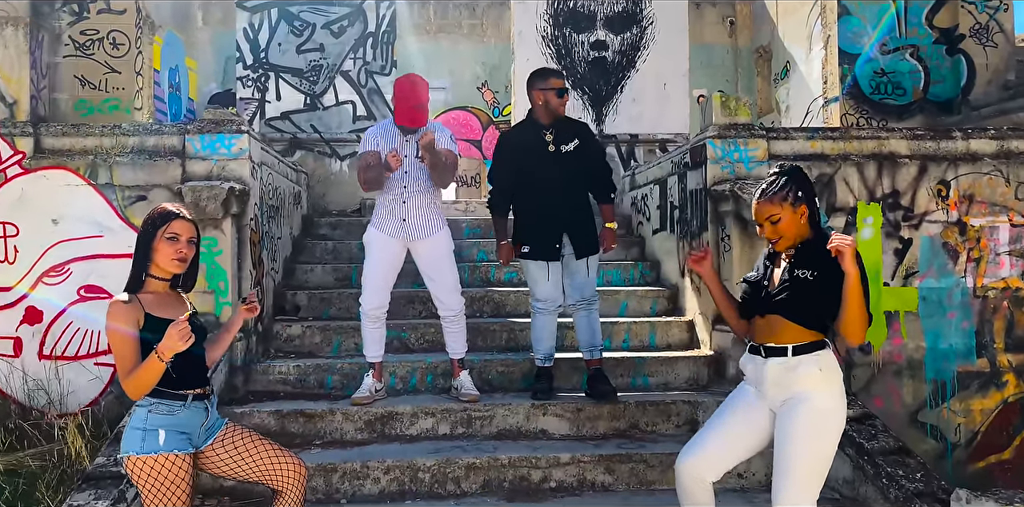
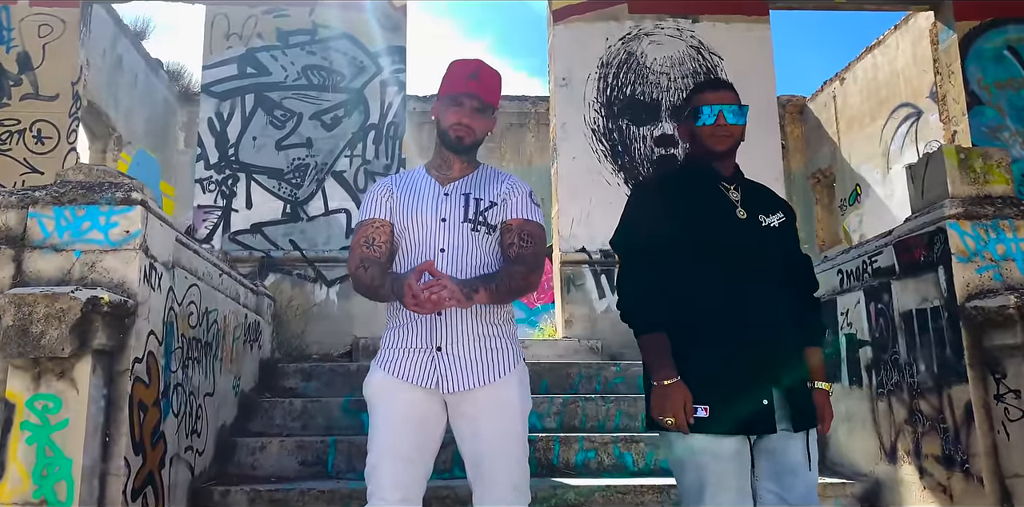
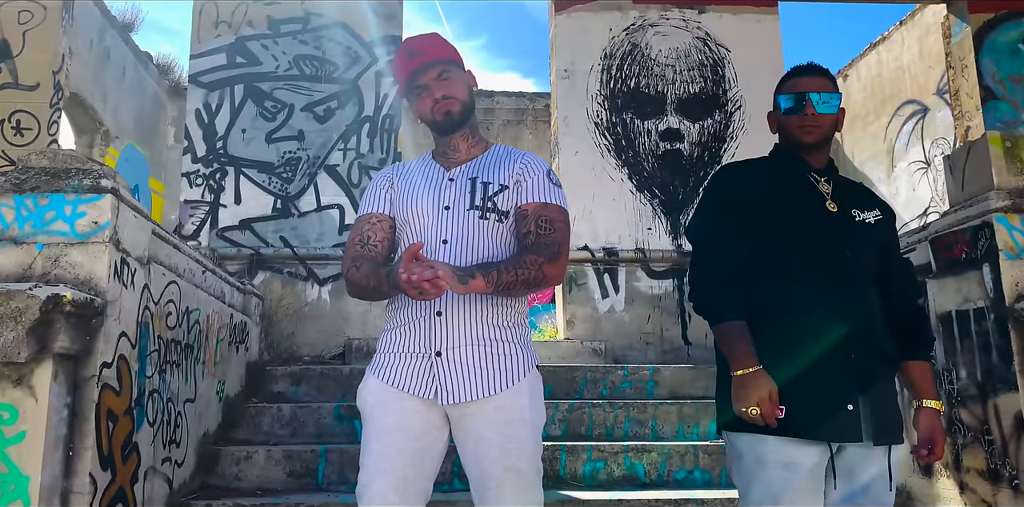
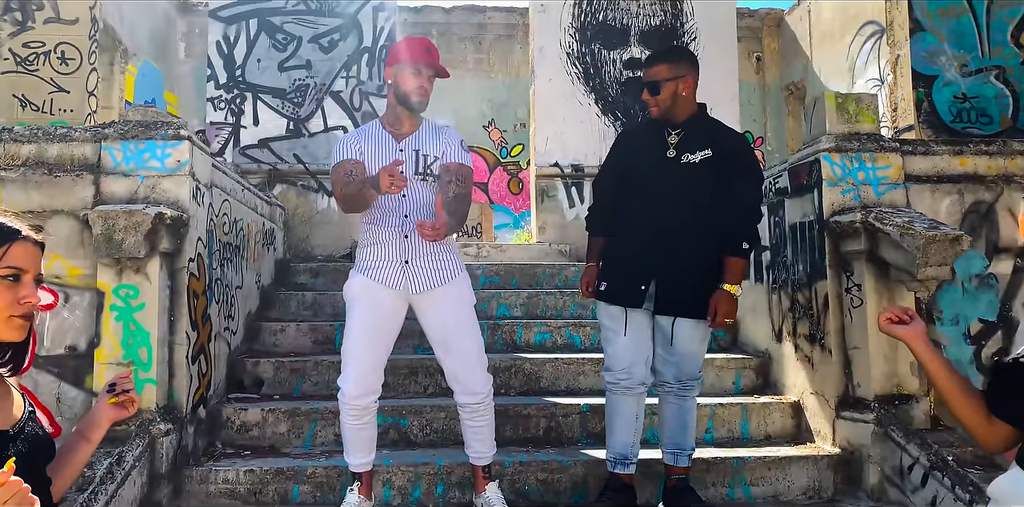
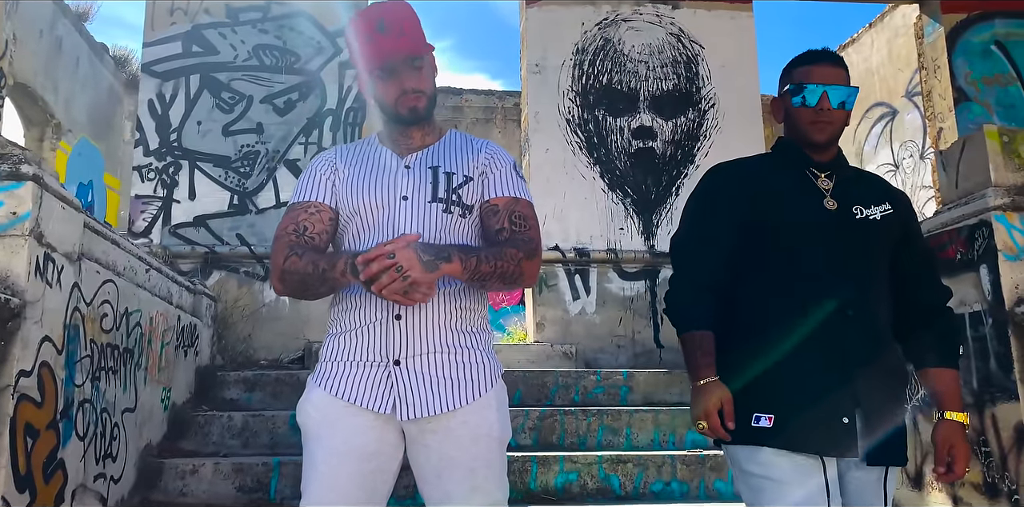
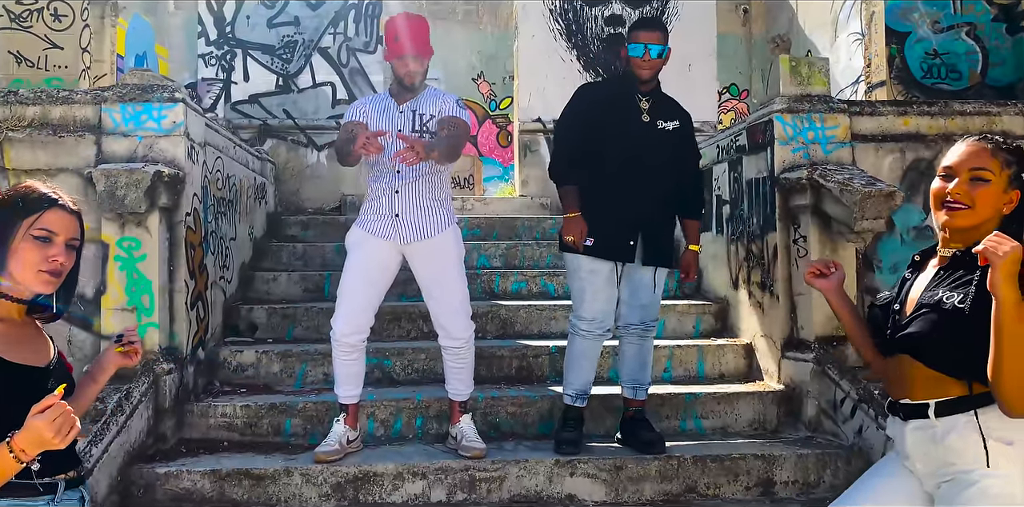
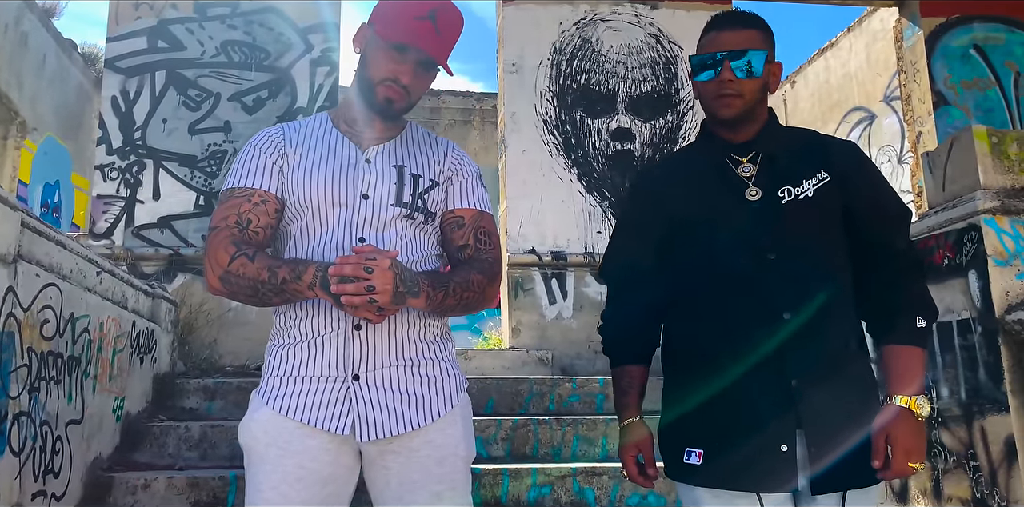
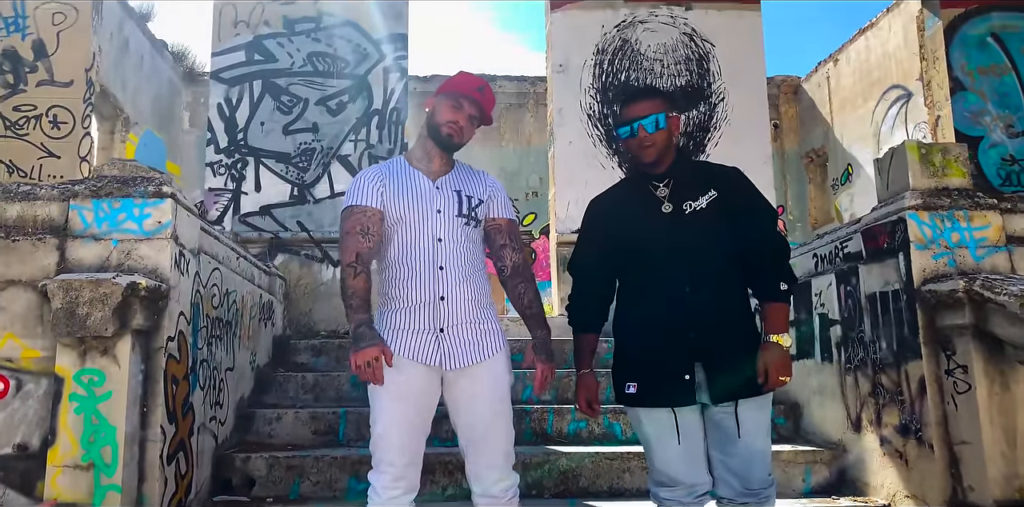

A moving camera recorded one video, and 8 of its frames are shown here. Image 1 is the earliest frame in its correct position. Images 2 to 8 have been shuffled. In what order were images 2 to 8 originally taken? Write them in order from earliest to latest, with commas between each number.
6, 4, 8, 2, 3, 5, 7
